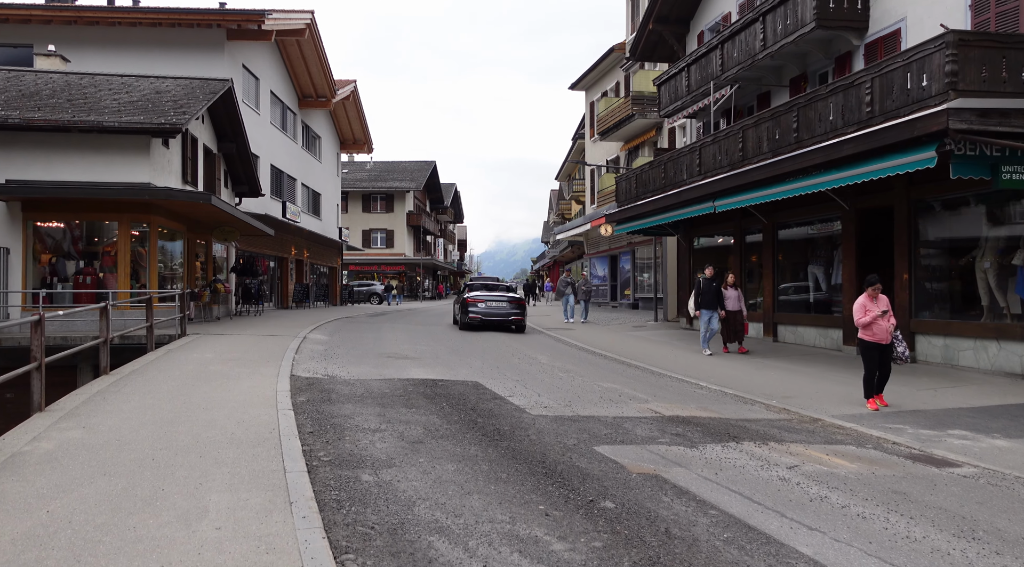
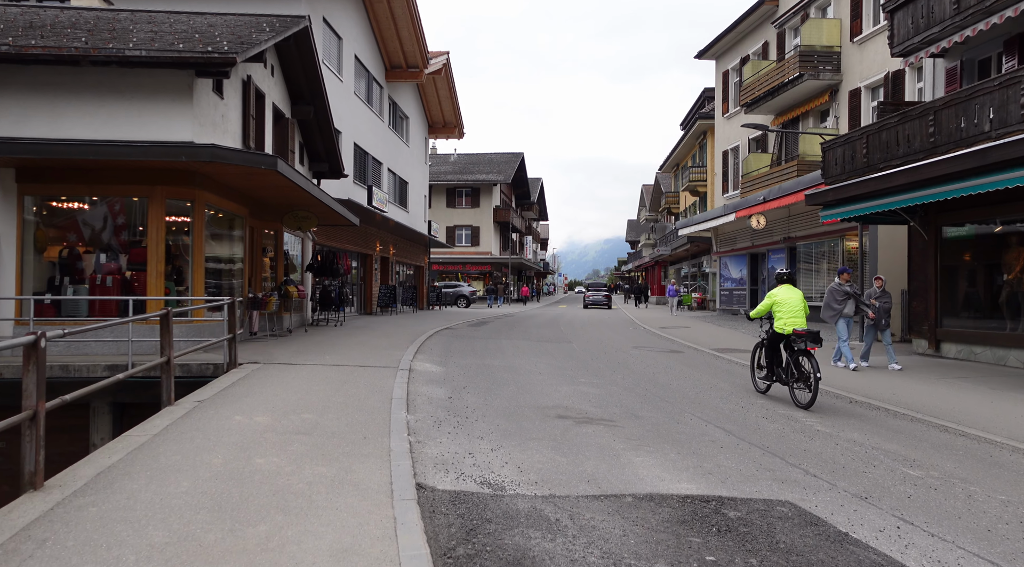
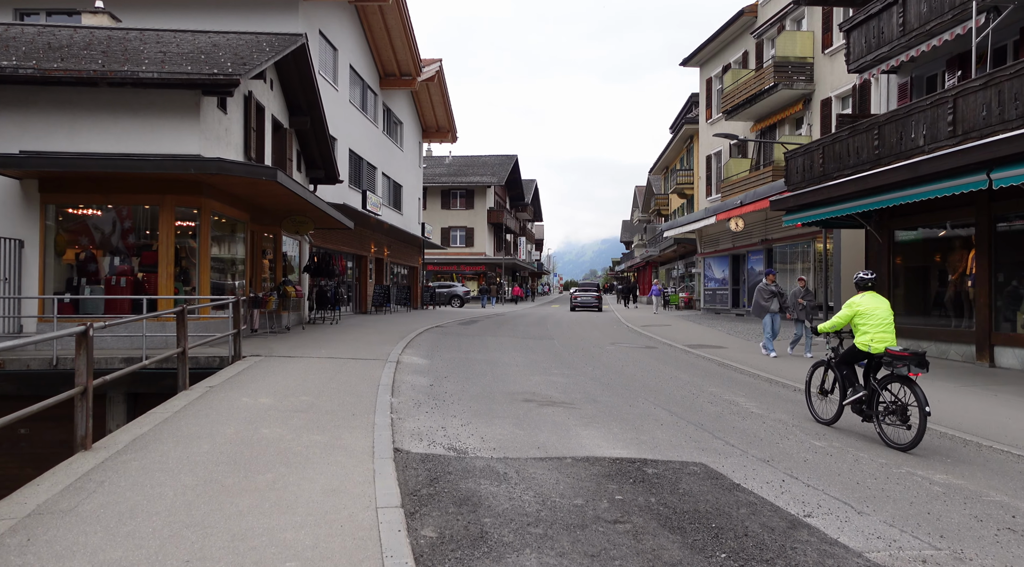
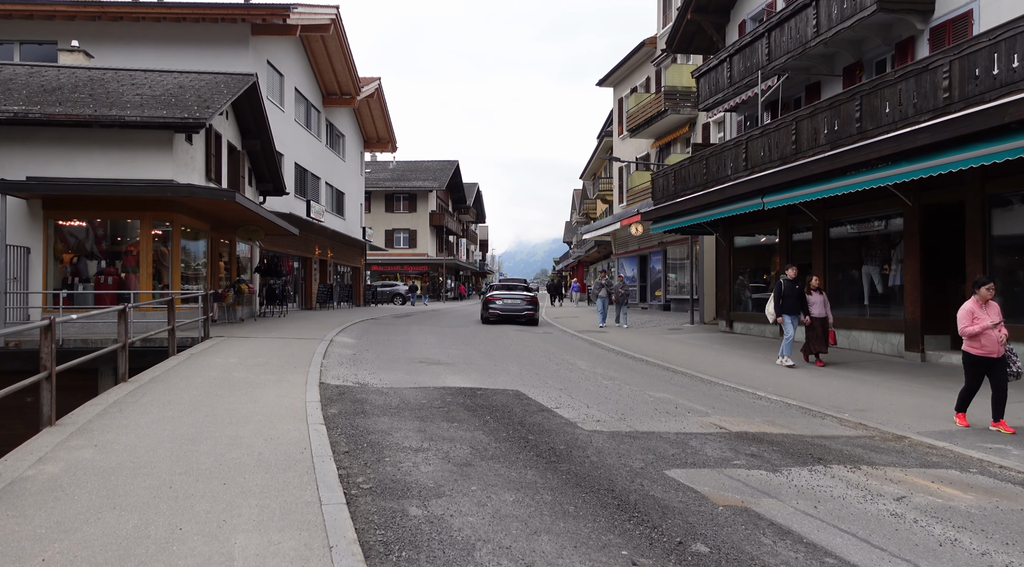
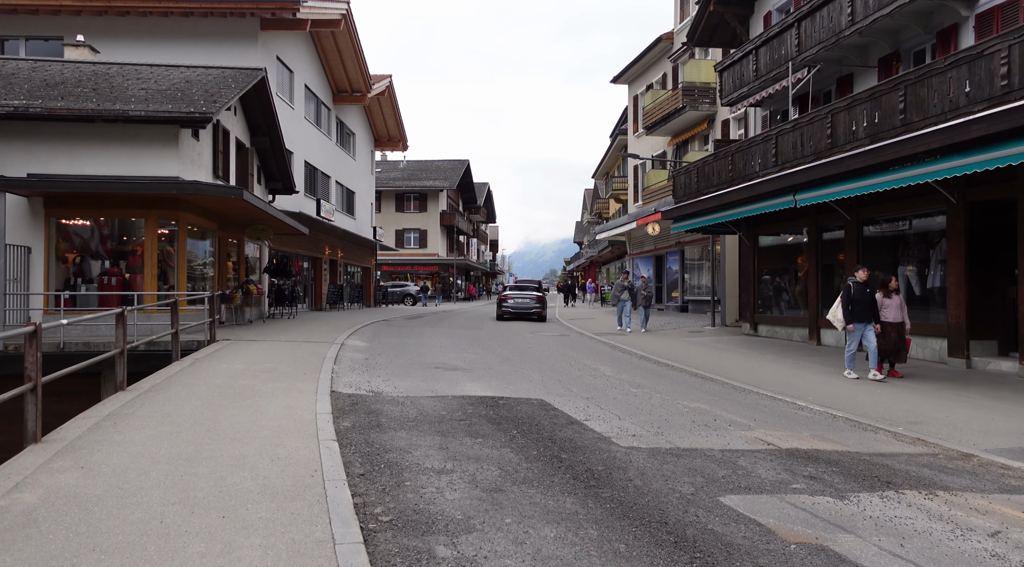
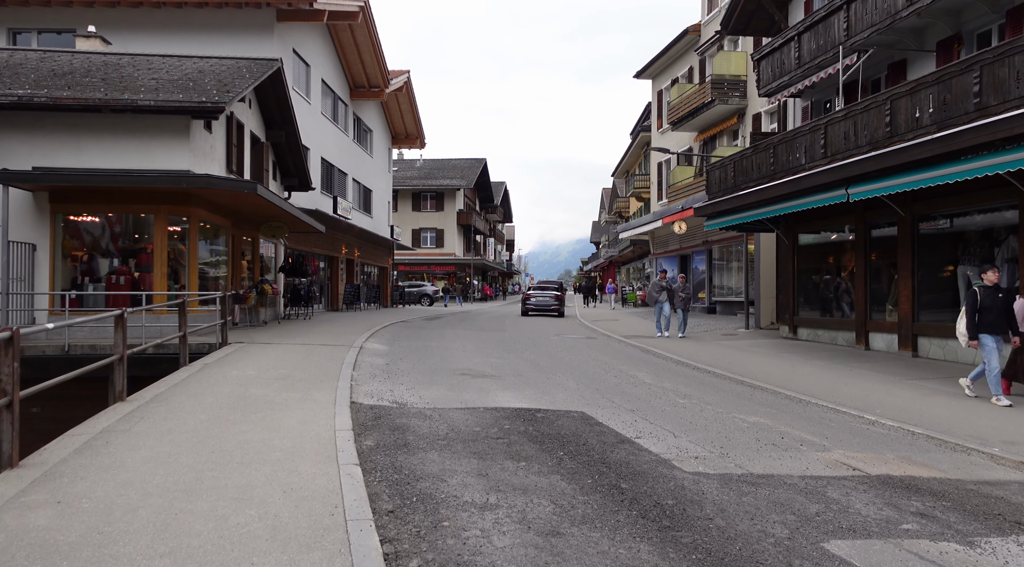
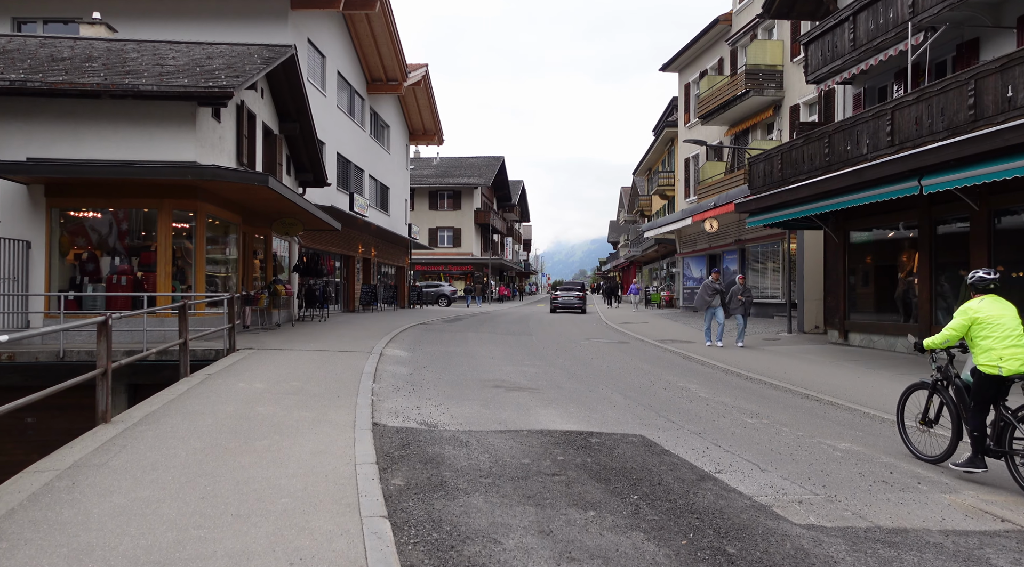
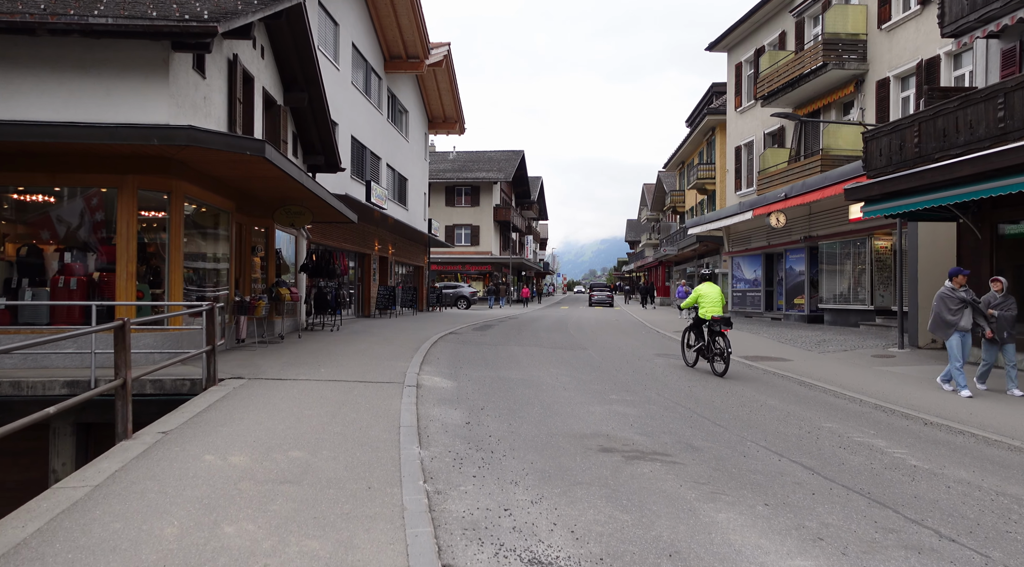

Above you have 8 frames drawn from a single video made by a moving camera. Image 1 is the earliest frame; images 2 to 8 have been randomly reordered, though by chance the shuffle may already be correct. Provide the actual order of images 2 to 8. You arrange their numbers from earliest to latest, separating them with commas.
4, 5, 6, 7, 3, 2, 8
